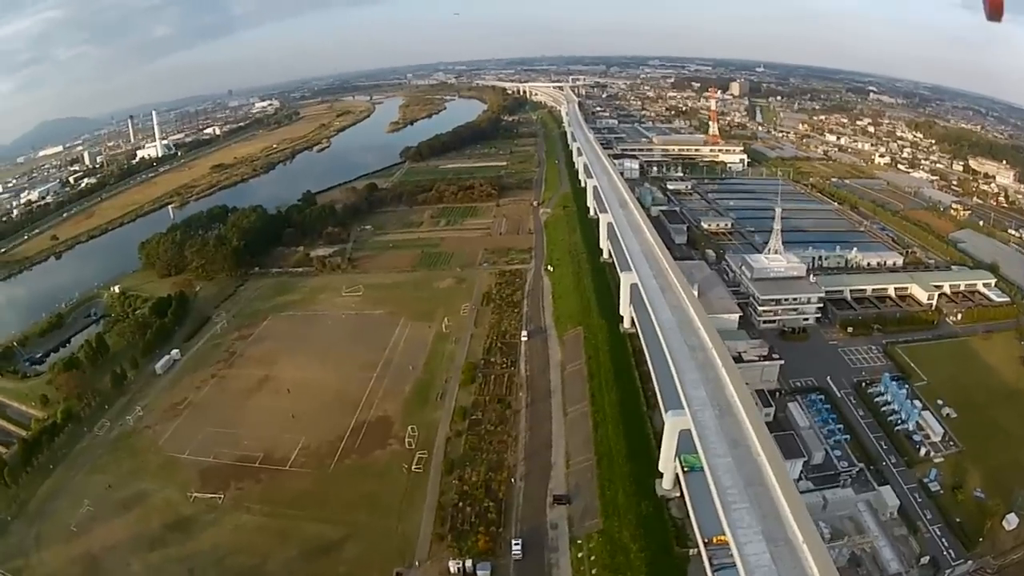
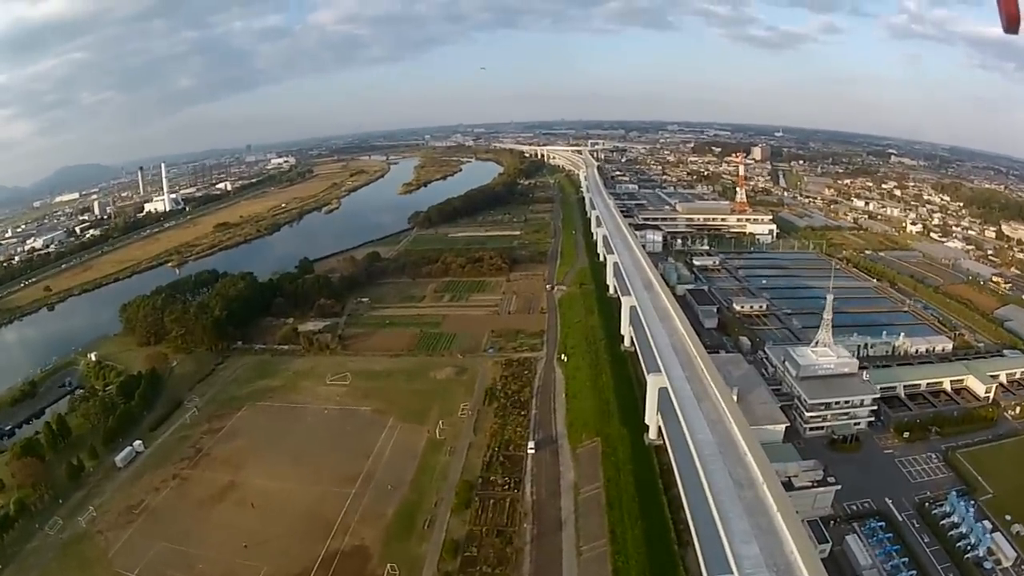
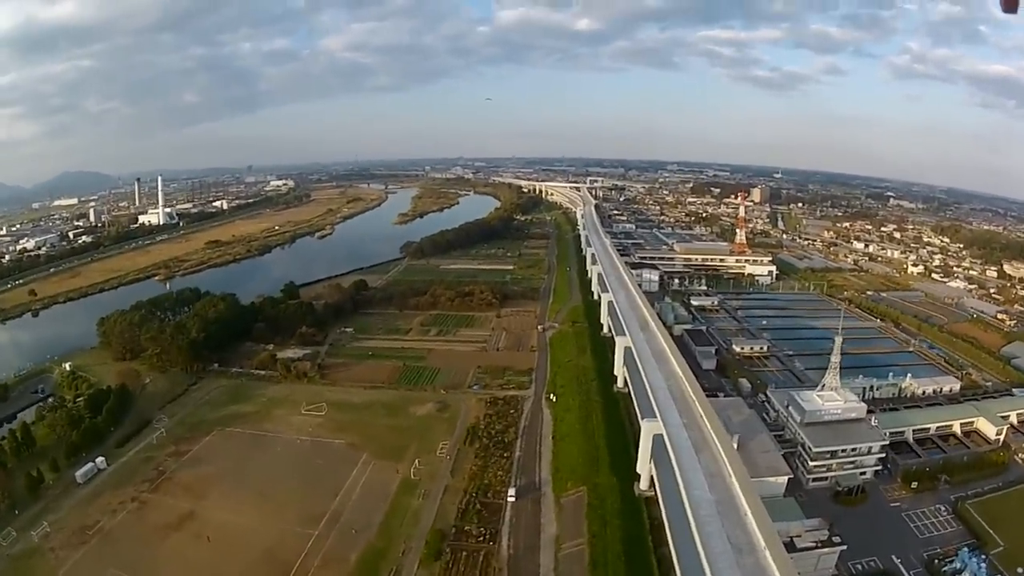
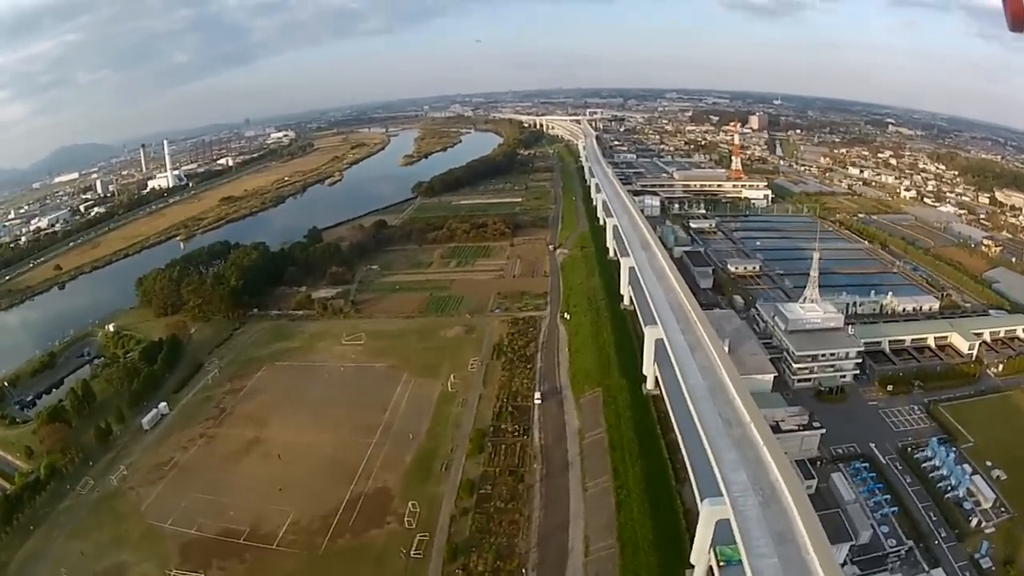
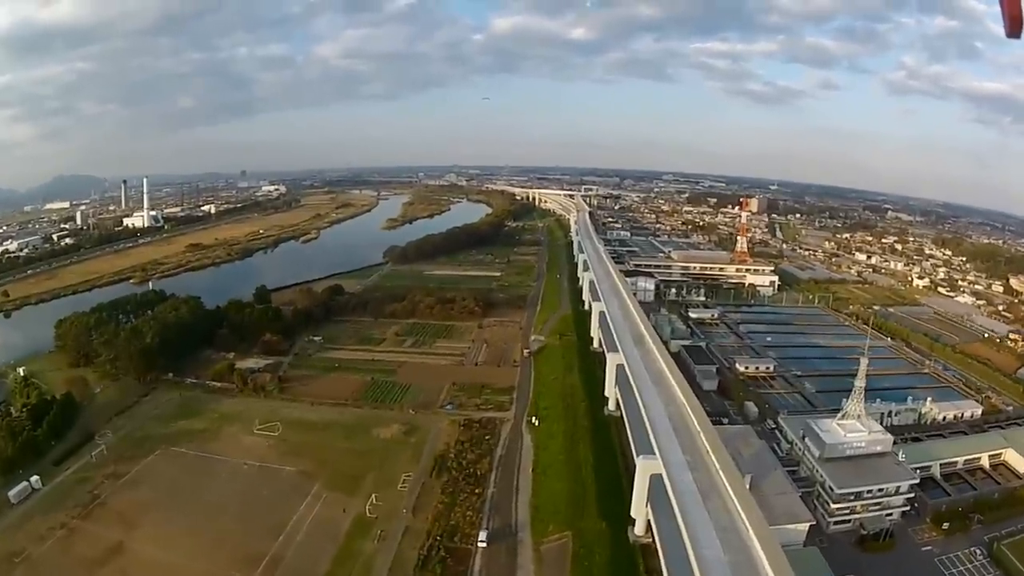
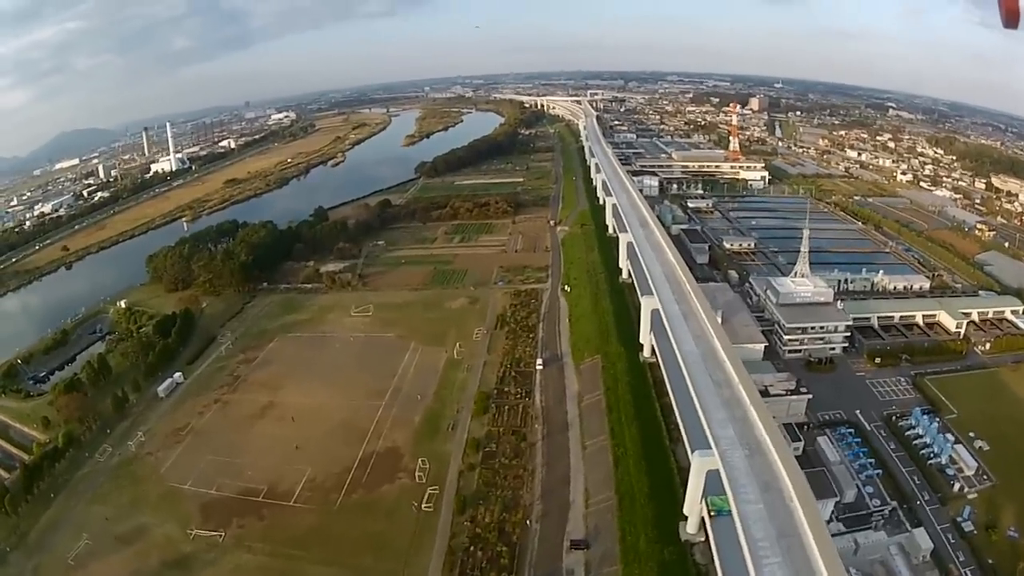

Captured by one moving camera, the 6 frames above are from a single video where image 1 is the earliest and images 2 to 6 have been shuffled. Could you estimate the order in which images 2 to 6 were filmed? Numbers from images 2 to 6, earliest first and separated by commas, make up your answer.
6, 4, 2, 3, 5
